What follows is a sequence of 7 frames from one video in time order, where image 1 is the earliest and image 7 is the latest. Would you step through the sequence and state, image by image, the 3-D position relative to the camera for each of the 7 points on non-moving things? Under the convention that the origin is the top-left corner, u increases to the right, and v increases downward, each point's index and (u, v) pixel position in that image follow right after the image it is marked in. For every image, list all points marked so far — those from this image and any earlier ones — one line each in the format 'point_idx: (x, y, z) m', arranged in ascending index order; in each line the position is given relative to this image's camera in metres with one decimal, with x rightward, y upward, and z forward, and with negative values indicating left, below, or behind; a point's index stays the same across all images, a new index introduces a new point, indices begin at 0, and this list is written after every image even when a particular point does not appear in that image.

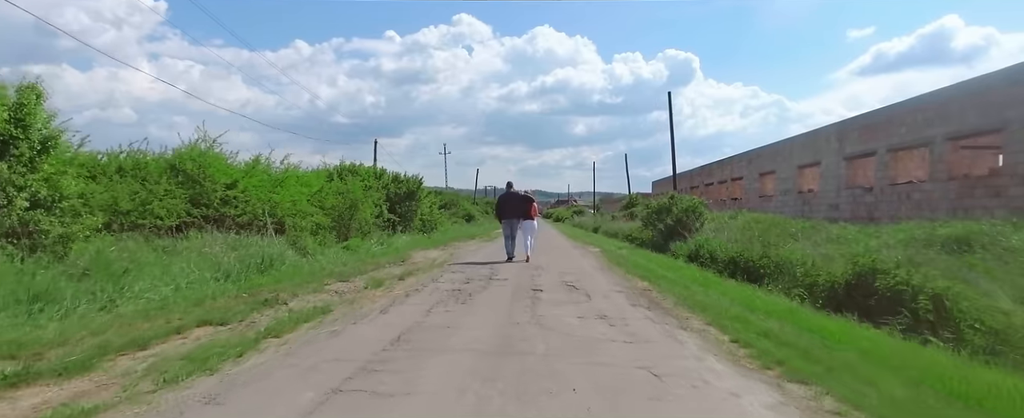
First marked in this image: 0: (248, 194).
0: (-8.1, +0.4, +17.7) m
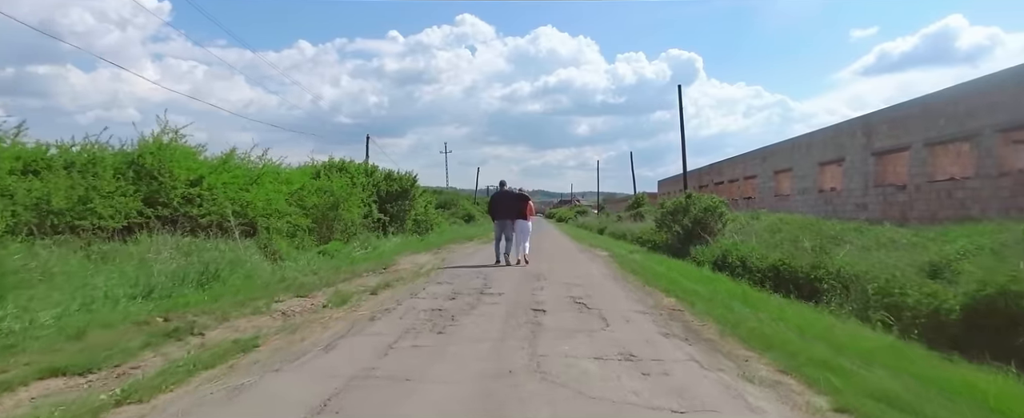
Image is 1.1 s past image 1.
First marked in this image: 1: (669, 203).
0: (-8.1, +0.5, +15.7) m
1: (+5.1, +0.2, +18.7) m
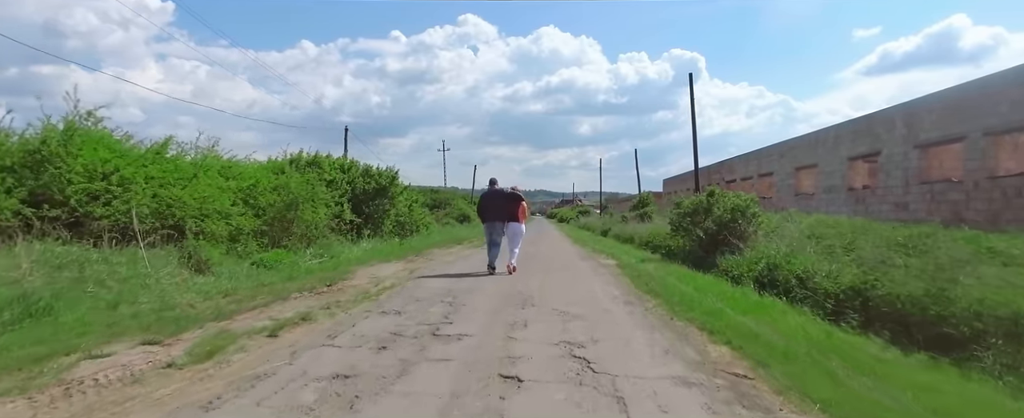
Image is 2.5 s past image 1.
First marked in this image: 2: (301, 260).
0: (-8.4, +0.5, +12.8) m
1: (+4.8, +0.2, +15.7) m
2: (-4.7, -1.2, +13.0) m
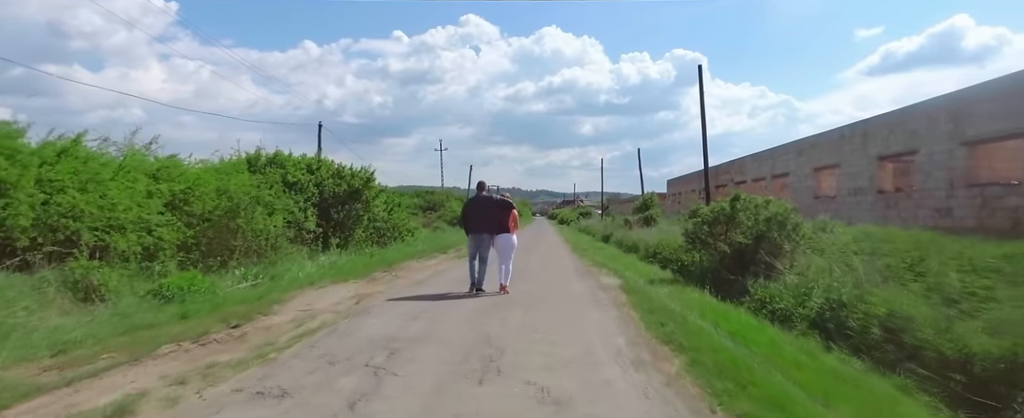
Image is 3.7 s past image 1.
0: (-8.8, +0.3, +10.1) m
1: (+4.4, 0.0, +13.0) m
2: (-5.2, -1.3, +10.4) m
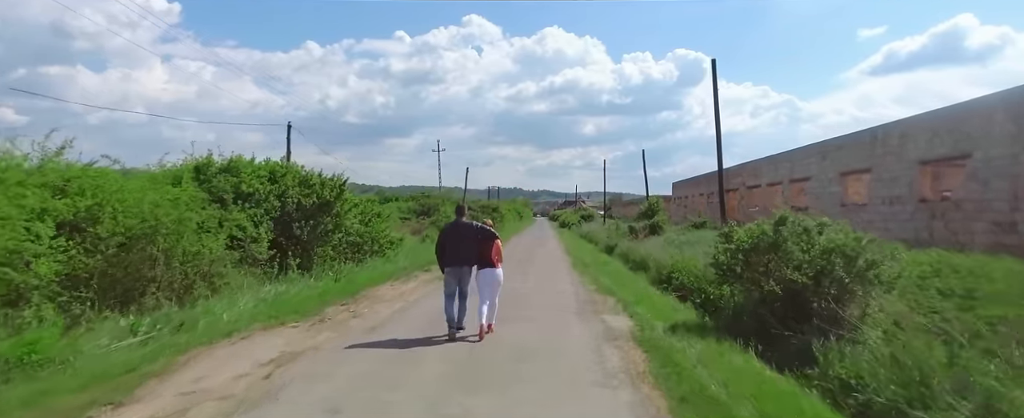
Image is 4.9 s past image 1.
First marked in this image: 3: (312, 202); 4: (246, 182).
0: (-9.1, -0.1, +7.4) m
1: (+4.1, -0.4, +10.2) m
2: (-5.5, -1.8, +7.6) m
3: (-6.2, +0.2, +17.7) m
4: (-7.6, +0.8, +16.5) m
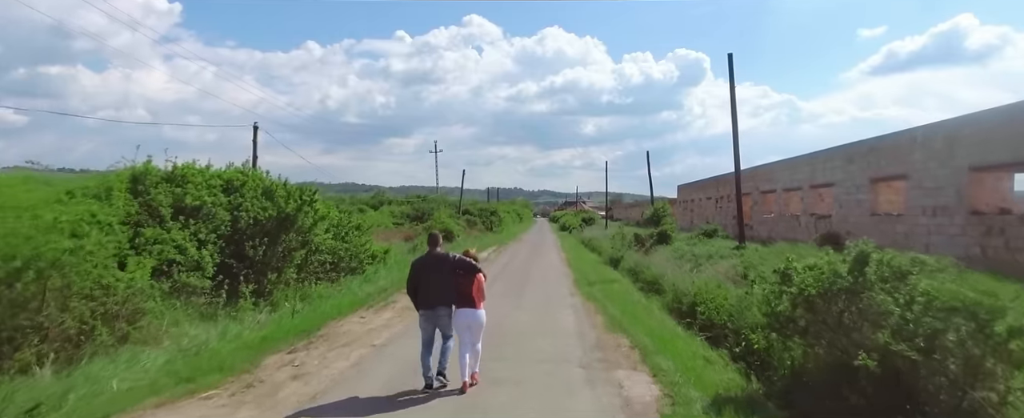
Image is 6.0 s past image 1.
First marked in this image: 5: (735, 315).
0: (-9.3, -0.5, +4.9) m
1: (+3.9, -0.8, +7.7) m
2: (-5.6, -2.2, +5.1) m
3: (-6.4, -0.2, +15.2) m
4: (-7.7, +0.4, +14.0) m
5: (+4.1, -2.0, +10.9) m
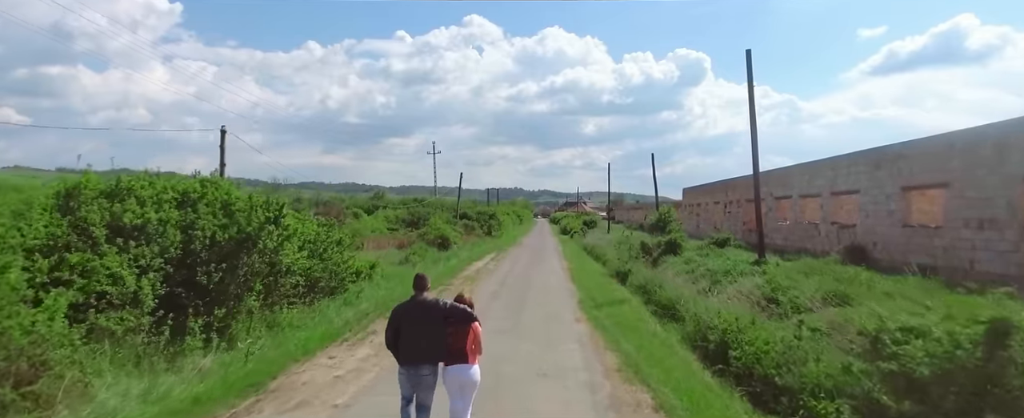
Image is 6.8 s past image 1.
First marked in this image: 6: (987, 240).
0: (-9.4, -1.0, +2.8) m
1: (+3.8, -1.2, +5.7) m
2: (-5.7, -2.6, +3.1) m
3: (-6.4, -0.6, +13.1) m
4: (-7.8, 0.0, +11.9) m
5: (+4.0, -2.4, +8.8) m
6: (+14.5, -1.0, +17.6) m
